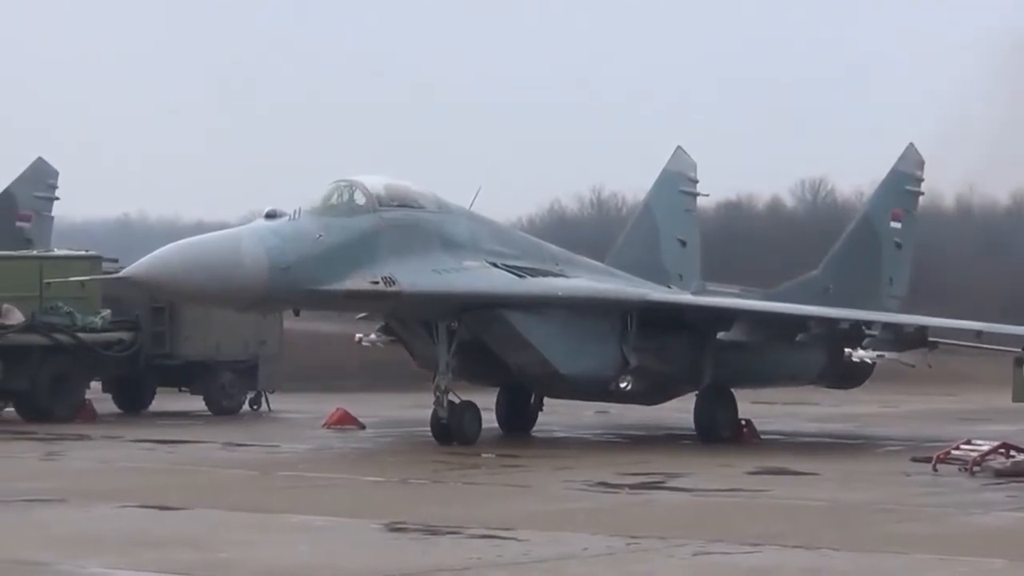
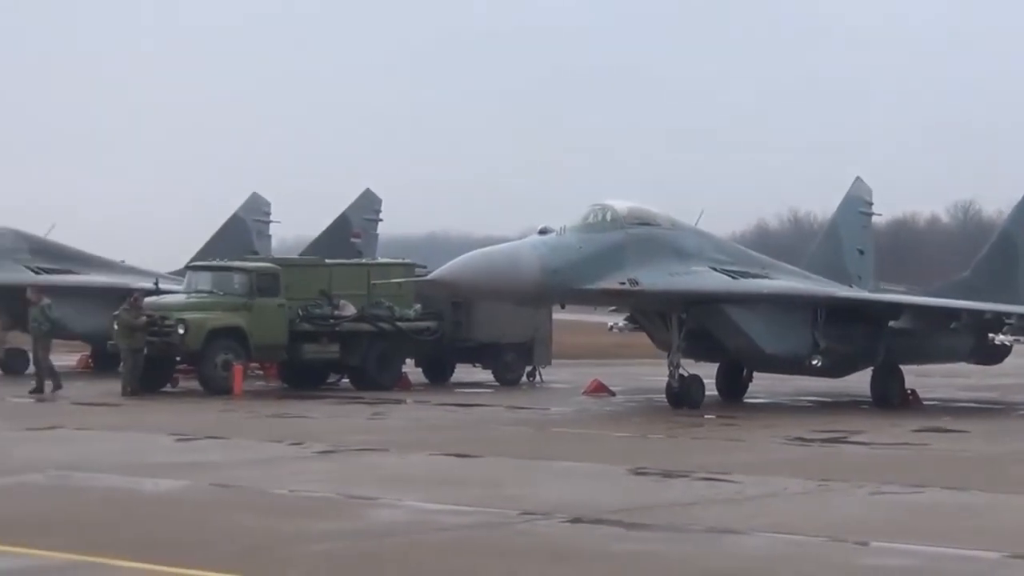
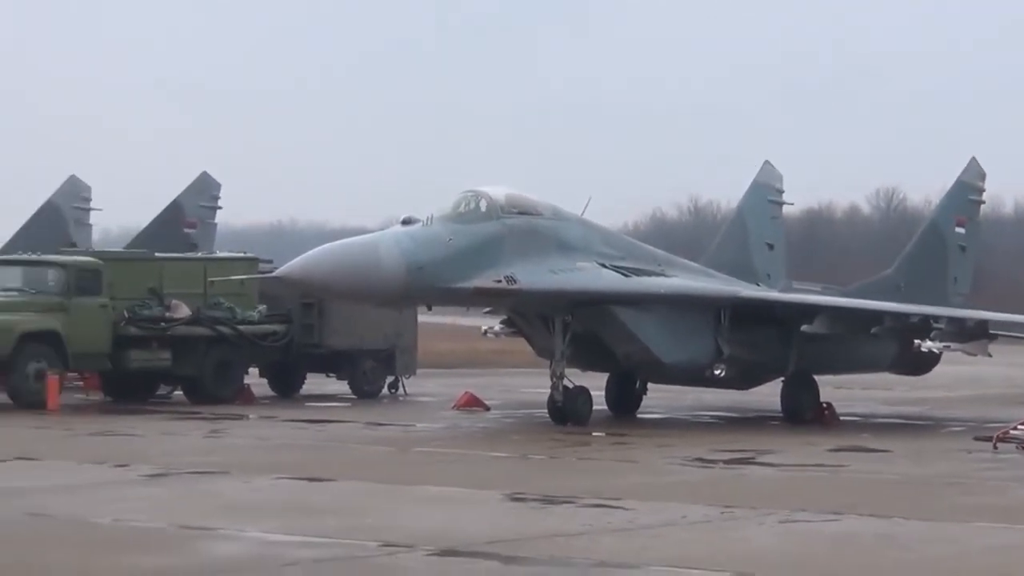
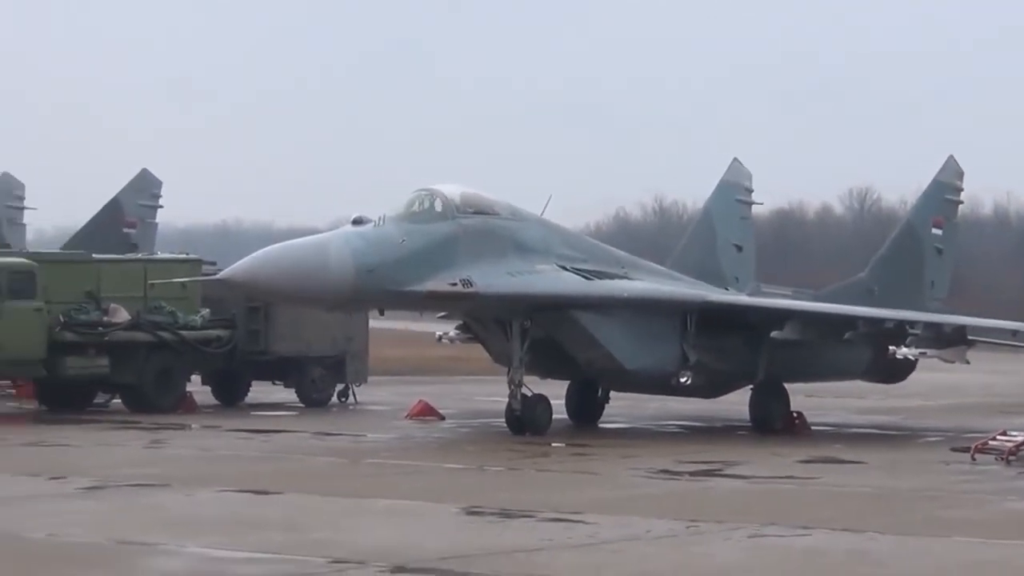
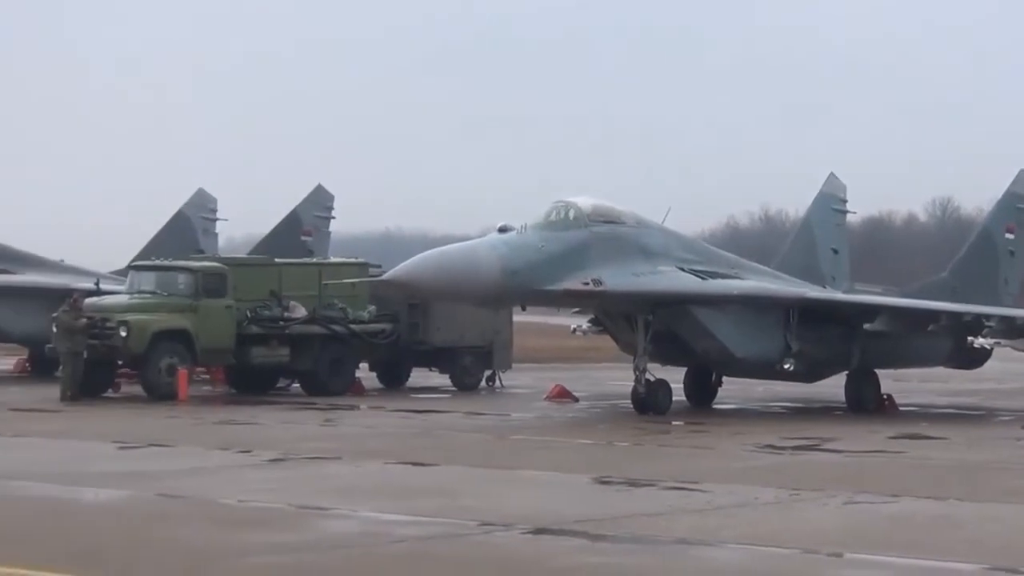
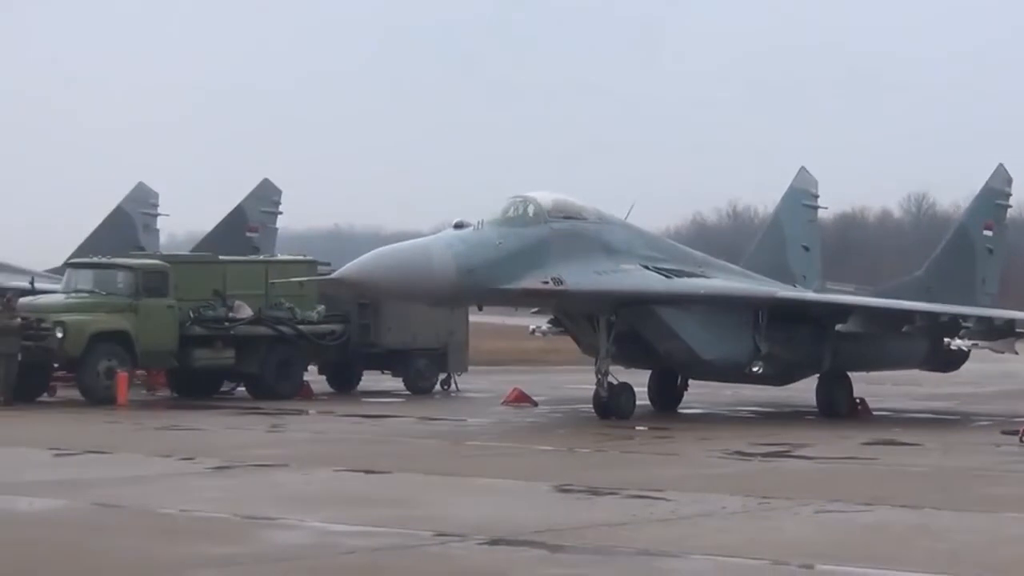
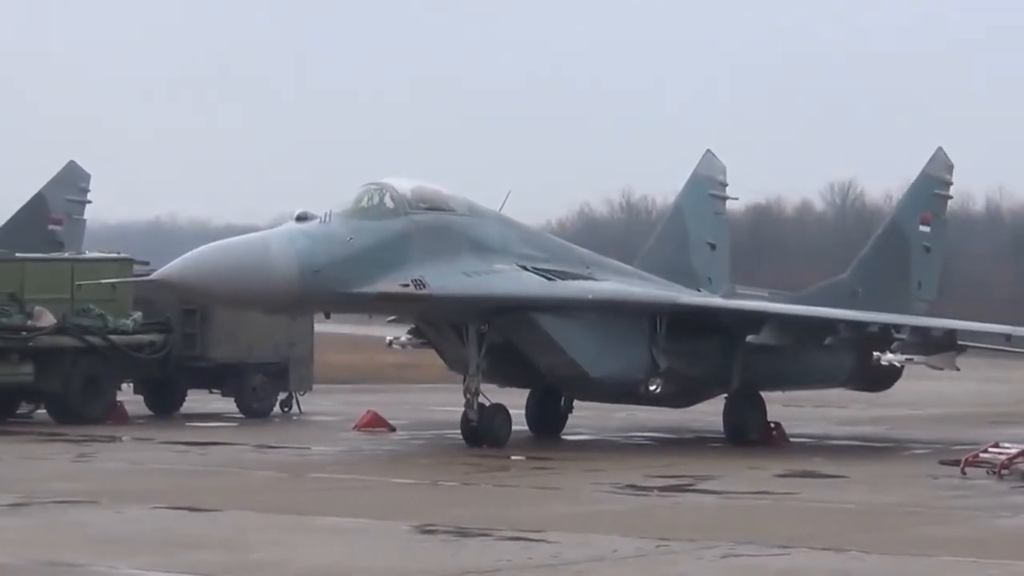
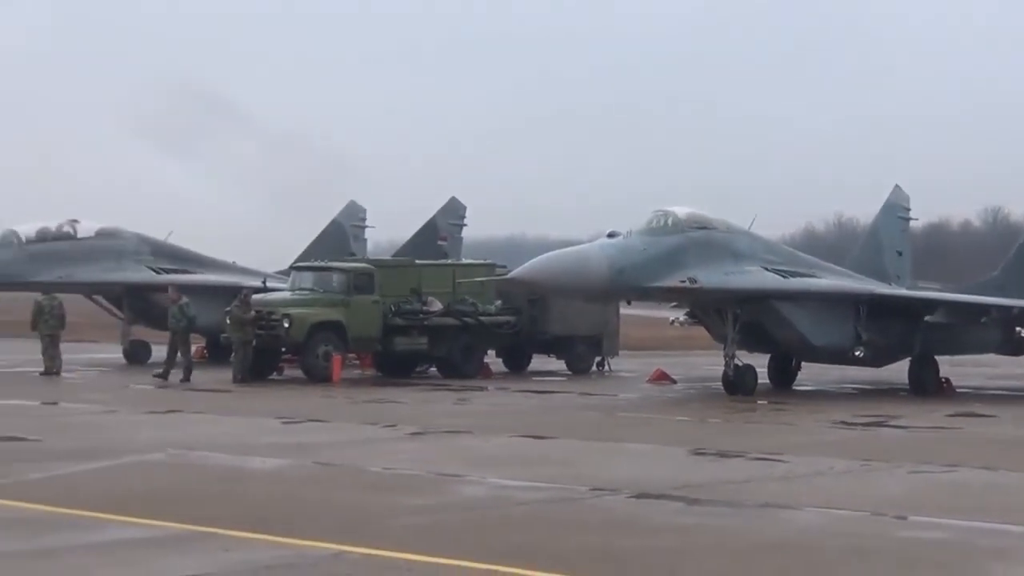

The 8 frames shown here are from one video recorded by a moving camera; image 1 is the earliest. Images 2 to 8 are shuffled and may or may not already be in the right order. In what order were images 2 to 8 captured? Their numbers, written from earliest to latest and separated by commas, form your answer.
7, 4, 3, 6, 5, 2, 8
